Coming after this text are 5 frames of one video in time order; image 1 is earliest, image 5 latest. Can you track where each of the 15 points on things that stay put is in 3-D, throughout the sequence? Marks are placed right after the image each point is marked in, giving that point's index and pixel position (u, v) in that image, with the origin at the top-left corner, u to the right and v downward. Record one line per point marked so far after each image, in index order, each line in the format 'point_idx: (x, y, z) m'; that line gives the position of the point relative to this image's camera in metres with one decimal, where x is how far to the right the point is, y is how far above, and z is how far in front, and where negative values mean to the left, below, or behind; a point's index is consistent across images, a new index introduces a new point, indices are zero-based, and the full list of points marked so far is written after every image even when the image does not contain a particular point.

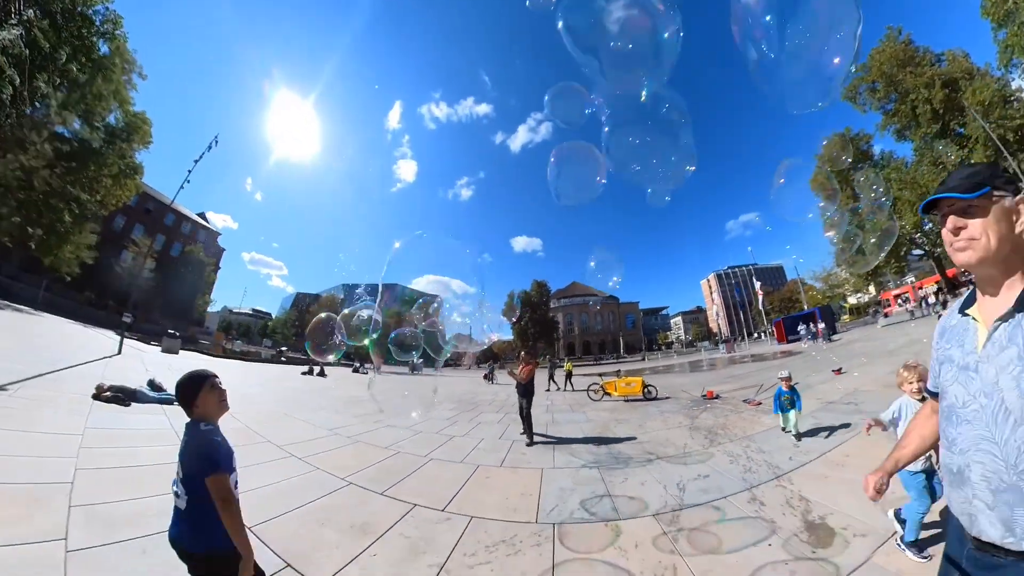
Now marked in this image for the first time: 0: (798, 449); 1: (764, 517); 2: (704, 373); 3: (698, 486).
0: (+3.0, -1.7, +3.9) m
1: (+1.7, -1.6, +2.7) m
2: (+8.2, -3.6, +15.7) m
3: (+1.6, -1.8, +3.3) m
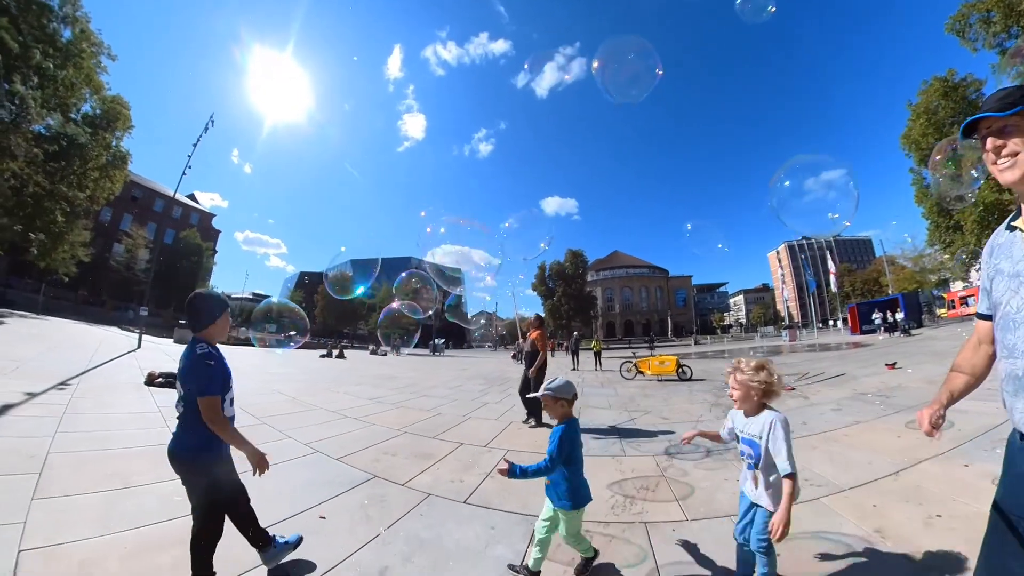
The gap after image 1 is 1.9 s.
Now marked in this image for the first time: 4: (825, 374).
0: (+3.4, -1.6, +4.4) m
1: (+2.0, -1.6, +3.3) m
2: (+10.2, -3.0, +15.5) m
3: (+2.0, -1.7, +4.0) m
4: (+7.5, -2.1, +8.9) m
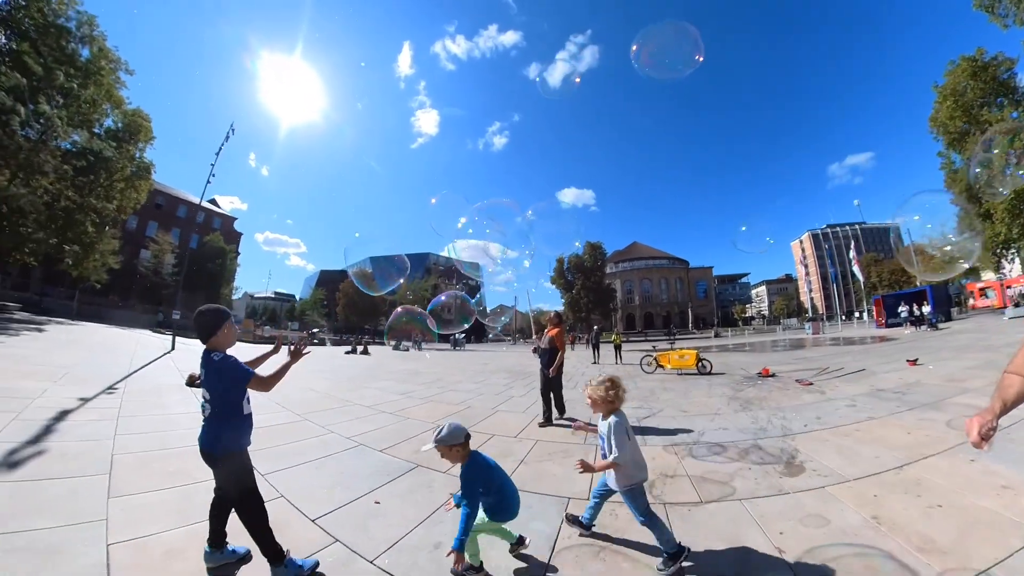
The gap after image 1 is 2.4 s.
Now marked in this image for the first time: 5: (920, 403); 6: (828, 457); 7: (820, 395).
0: (+3.7, -1.6, +4.6) m
1: (+2.3, -1.6, +3.6) m
2: (+10.9, -2.7, +15.4) m
3: (+2.3, -1.7, +4.2) m
4: (+8.0, -1.9, +9.0) m
5: (+5.6, -1.6, +5.2) m
6: (+2.9, -1.5, +3.4) m
7: (+5.0, -1.7, +6.1) m
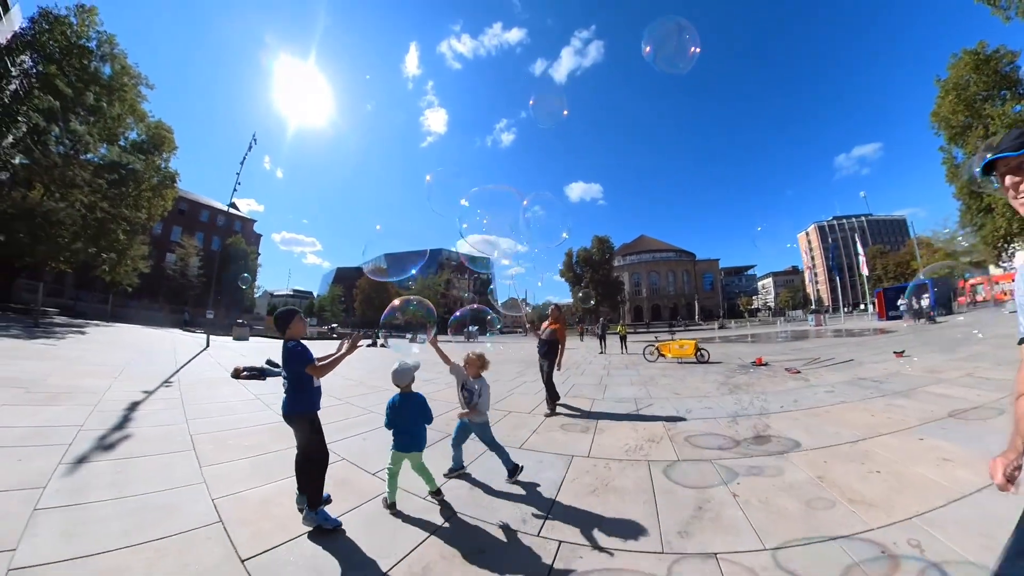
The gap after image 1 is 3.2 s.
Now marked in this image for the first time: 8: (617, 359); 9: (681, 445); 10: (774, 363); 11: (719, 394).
0: (+3.8, -1.6, +5.1) m
1: (+2.4, -1.6, +4.1) m
2: (+11.2, -2.4, +15.9) m
3: (+2.4, -1.7, +4.8) m
4: (+8.2, -1.8, +9.5) m
5: (+5.8, -1.6, +5.7) m
6: (+3.0, -1.5, +4.0) m
7: (+5.2, -1.7, +6.6) m
8: (+3.2, -2.3, +11.8) m
9: (+1.7, -1.6, +3.9) m
10: (+6.3, -1.9, +9.0) m
11: (+3.2, -1.7, +5.8) m
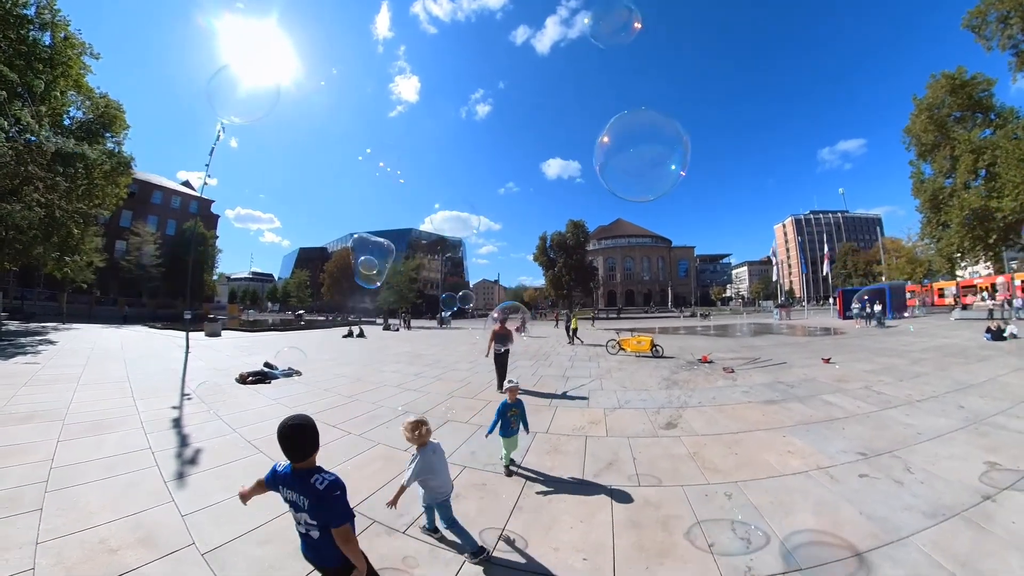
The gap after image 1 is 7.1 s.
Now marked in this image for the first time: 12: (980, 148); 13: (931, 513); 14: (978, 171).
0: (+3.5, -2.0, +6.4) m
1: (+2.1, -2.0, +5.4) m
2: (+10.4, -2.4, +17.5) m
3: (+2.1, -2.0, +6.1) m
4: (+7.7, -2.1, +11.0) m
5: (+5.4, -2.1, +7.1) m
6: (+2.7, -2.0, +5.3) m
7: (+4.8, -2.0, +8.0) m
8: (+2.6, -2.0, +13.1) m
9: (+1.4, -2.0, +5.2) m
10: (+5.8, -2.1, +10.5) m
11: (+2.8, -2.0, +7.2) m
12: (+21.8, +6.4, +17.3) m
13: (+3.9, -2.1, +3.4) m
14: (+22.3, +5.5, +17.7) m
